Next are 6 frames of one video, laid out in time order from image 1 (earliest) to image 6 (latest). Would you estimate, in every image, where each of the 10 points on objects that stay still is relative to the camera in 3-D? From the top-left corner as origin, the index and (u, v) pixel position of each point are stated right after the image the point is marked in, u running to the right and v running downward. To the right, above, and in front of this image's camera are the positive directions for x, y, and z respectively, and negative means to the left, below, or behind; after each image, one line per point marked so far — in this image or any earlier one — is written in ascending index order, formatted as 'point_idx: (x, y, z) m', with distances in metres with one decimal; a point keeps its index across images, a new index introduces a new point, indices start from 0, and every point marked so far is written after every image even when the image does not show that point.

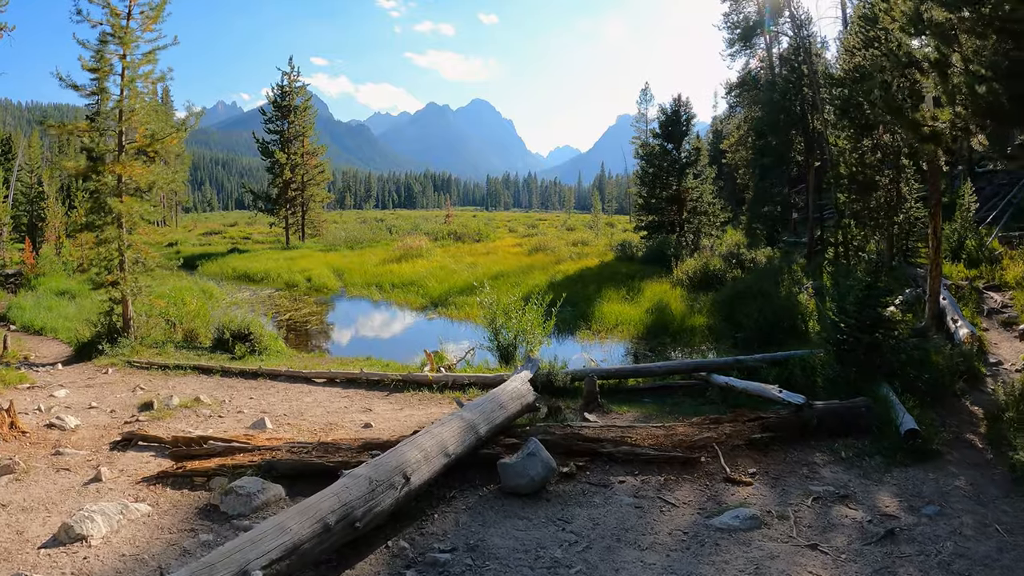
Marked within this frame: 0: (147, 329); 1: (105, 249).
0: (-7.3, -0.8, +11.1) m
1: (-7.6, +0.7, +10.3) m
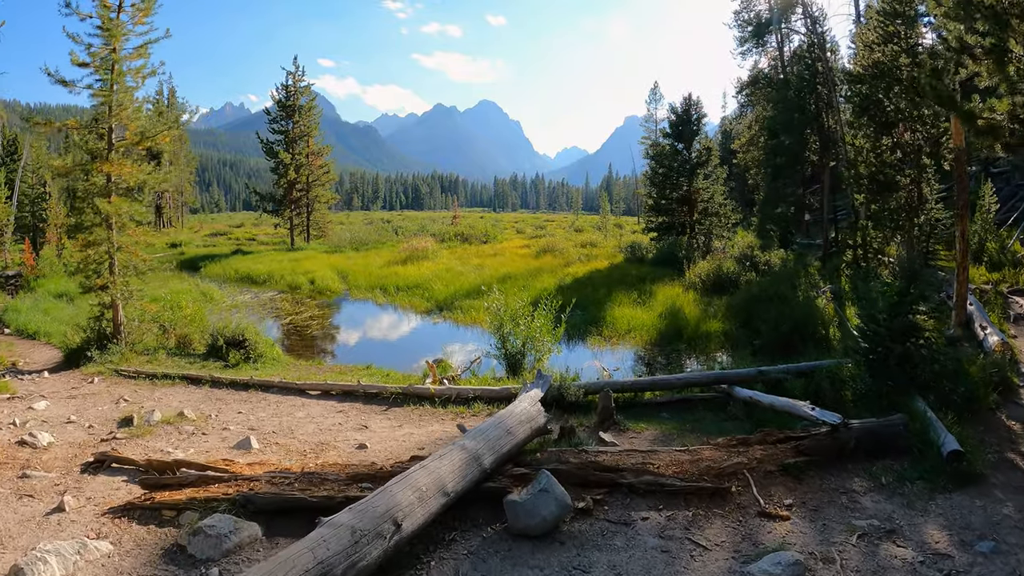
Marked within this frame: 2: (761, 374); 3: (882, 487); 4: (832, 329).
0: (-7.2, -0.9, +10.6) m
1: (-7.4, +0.6, +9.8) m
2: (+4.0, -1.4, +8.9) m
3: (+3.9, -2.1, +5.9) m
4: (+7.2, -0.9, +12.6) m
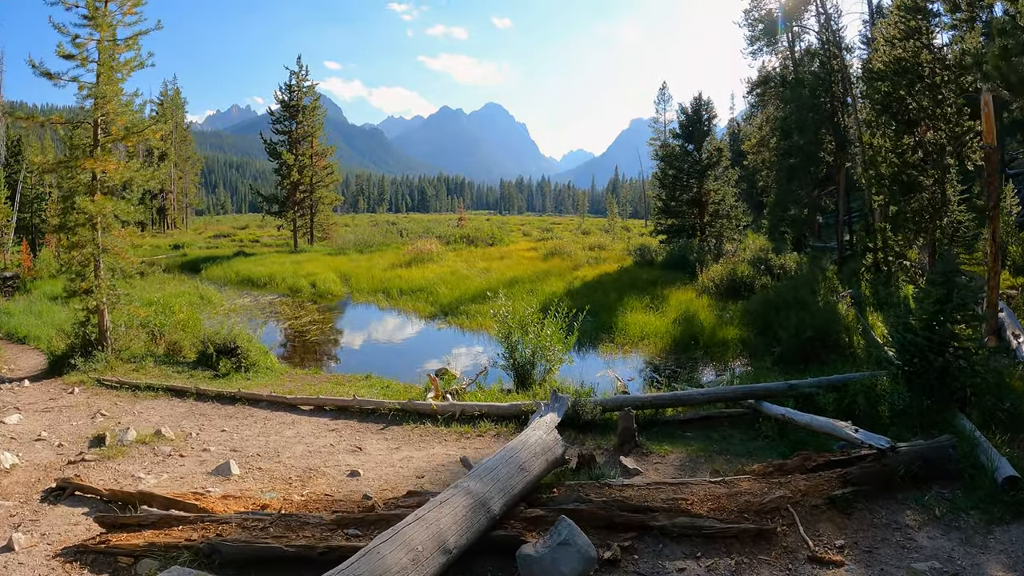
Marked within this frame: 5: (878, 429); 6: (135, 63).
0: (-7.0, -1.0, +10.1) m
1: (-7.3, +0.6, +9.3) m
2: (+4.2, -1.5, +8.3) m
3: (+4.0, -2.2, +5.2) m
4: (+7.4, -1.0, +11.9) m
5: (+4.9, -1.9, +7.4) m
6: (-6.6, +3.9, +9.7) m
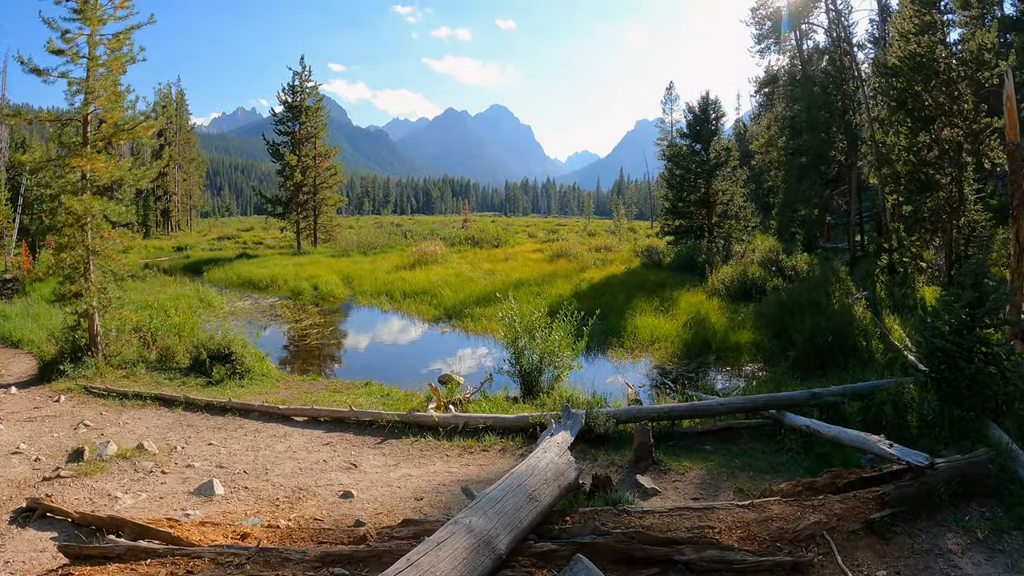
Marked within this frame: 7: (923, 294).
0: (-6.9, -1.0, +9.7) m
1: (-7.2, +0.5, +8.9) m
2: (+4.3, -1.5, +7.8) m
3: (+4.1, -2.2, +4.8) m
4: (+7.5, -1.1, +11.4) m
5: (+5.0, -1.9, +7.0) m
6: (-6.5, +3.9, +9.4) m
7: (+10.2, -0.1, +13.9) m
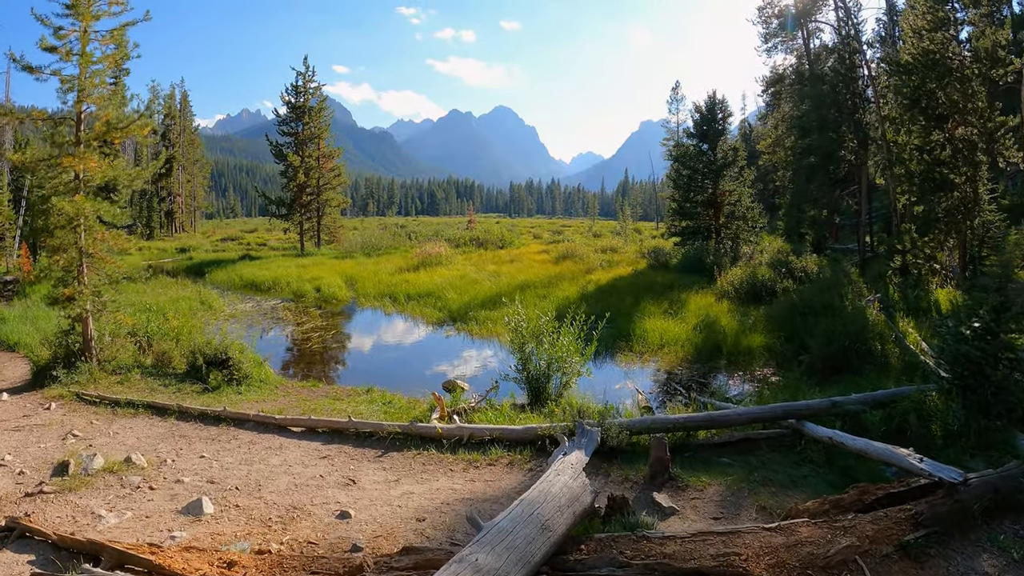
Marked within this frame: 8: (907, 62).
0: (-6.8, -1.1, +9.5) m
1: (-7.1, +0.5, +8.7) m
2: (+4.4, -1.6, +7.5) m
3: (+4.2, -2.3, +4.4) m
4: (+7.6, -1.1, +11.0) m
5: (+5.0, -2.0, +6.6) m
6: (-6.4, +3.8, +9.1) m
7: (+10.3, -0.2, +13.5) m
8: (+10.6, +6.0, +14.7) m
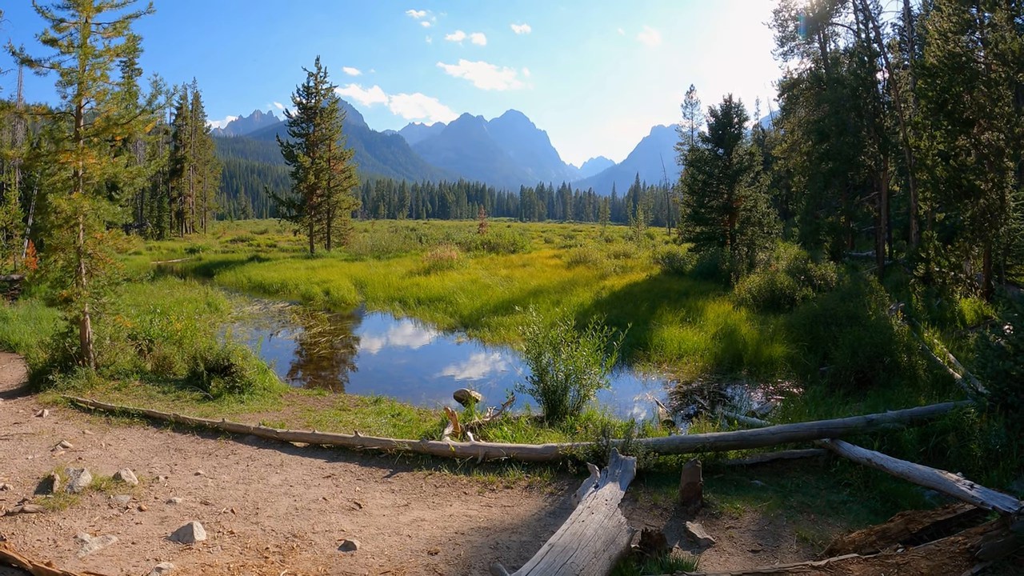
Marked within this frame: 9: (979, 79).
0: (-6.6, -1.1, +9.1) m
1: (-6.8, +0.4, +8.4) m
2: (+4.6, -1.7, +6.9) m
3: (+4.3, -2.4, +3.9) m
4: (+7.9, -1.3, +10.5) m
5: (+5.2, -2.1, +6.1) m
6: (-6.1, +3.8, +8.8) m
7: (+10.7, -0.4, +12.9) m
8: (+11.0, +5.8, +14.2) m
9: (+11.4, +5.0, +13.2) m
